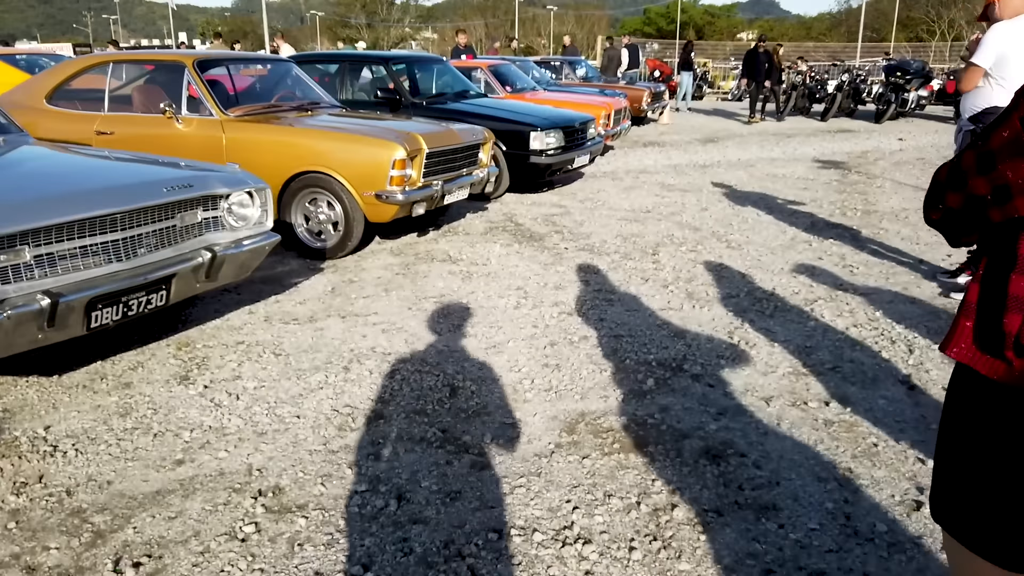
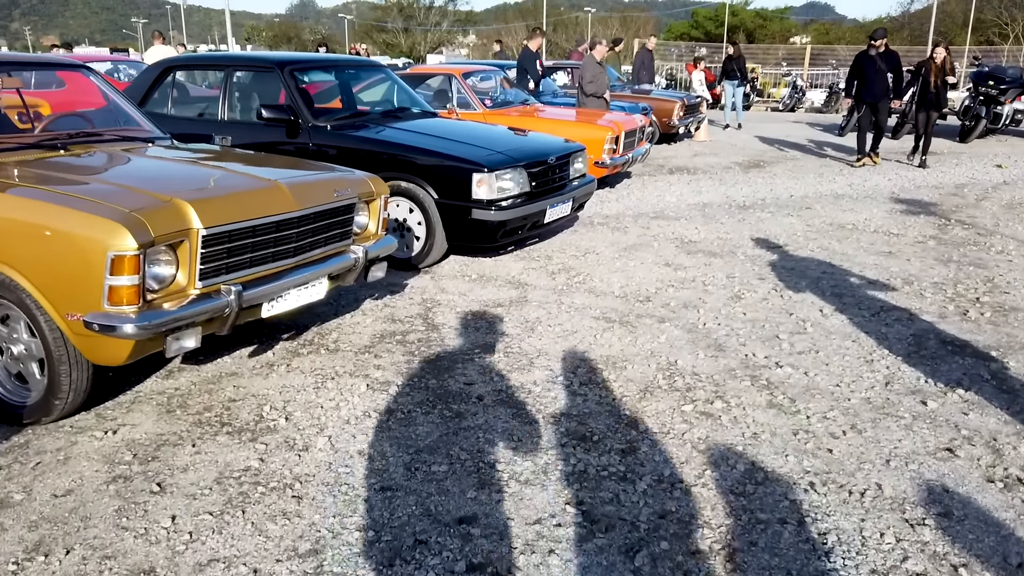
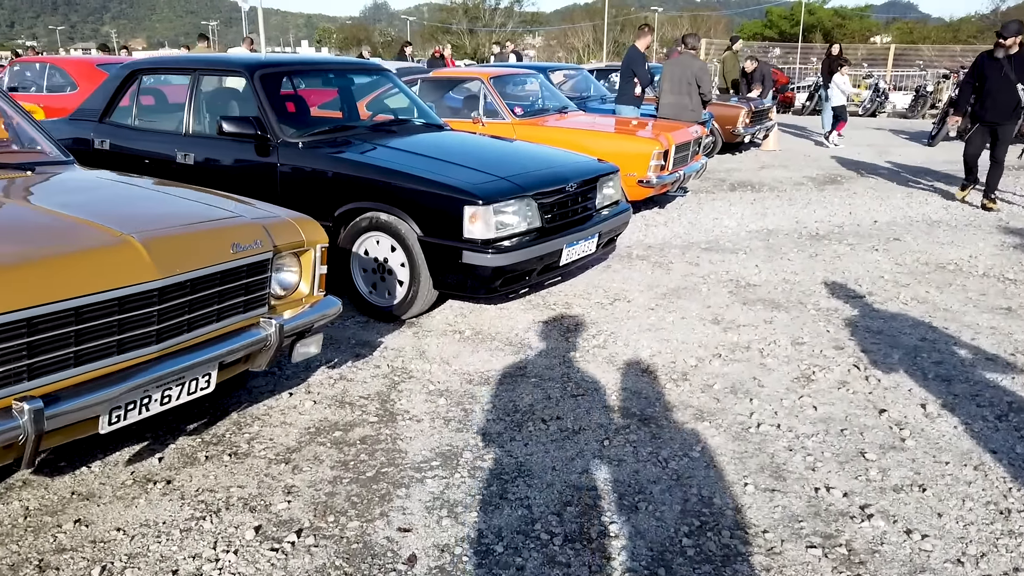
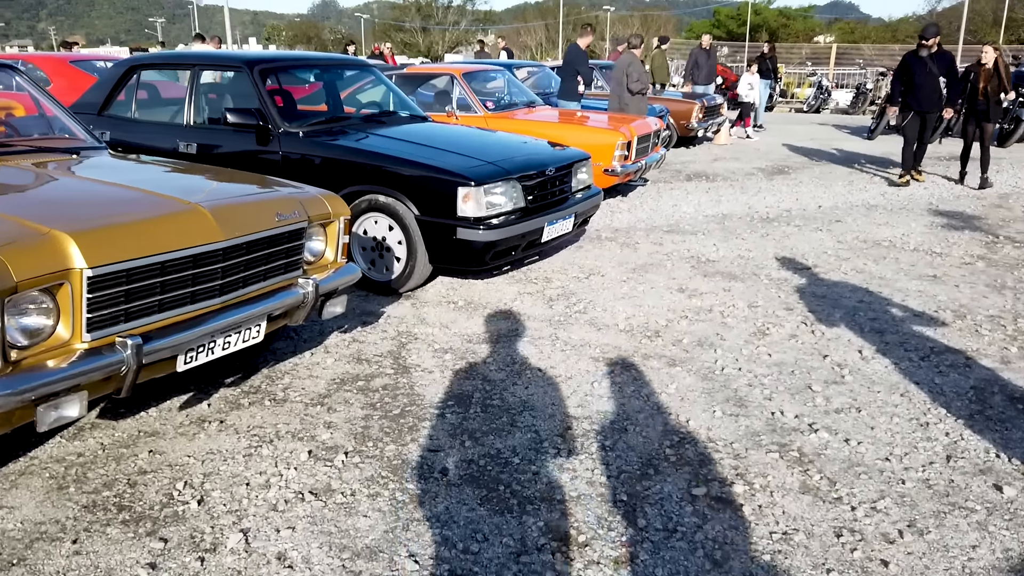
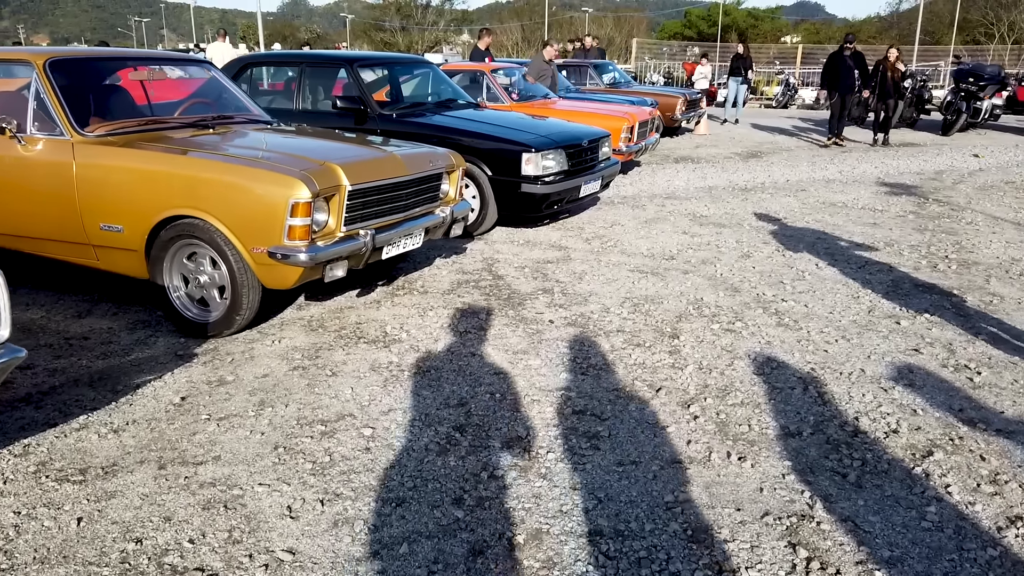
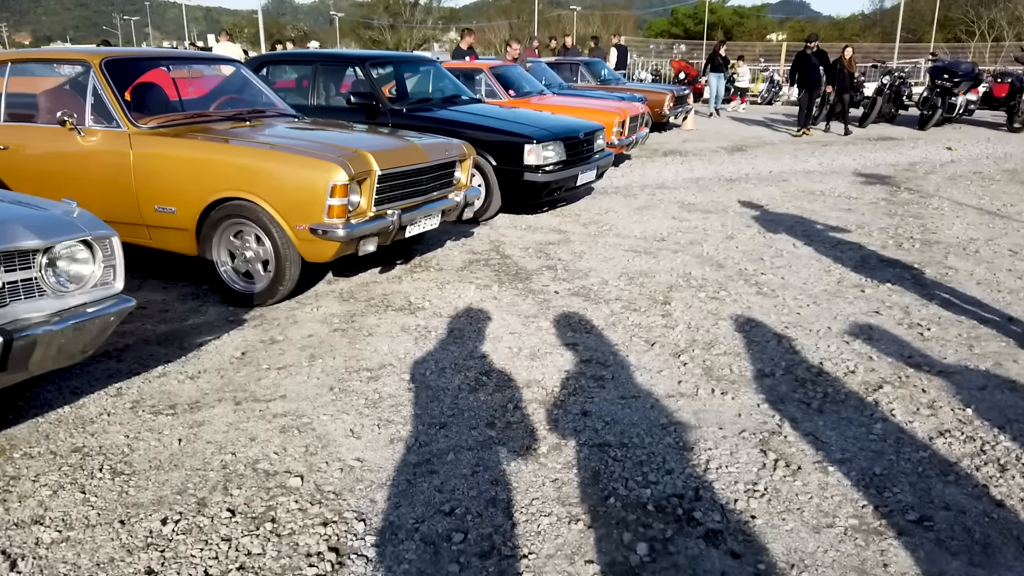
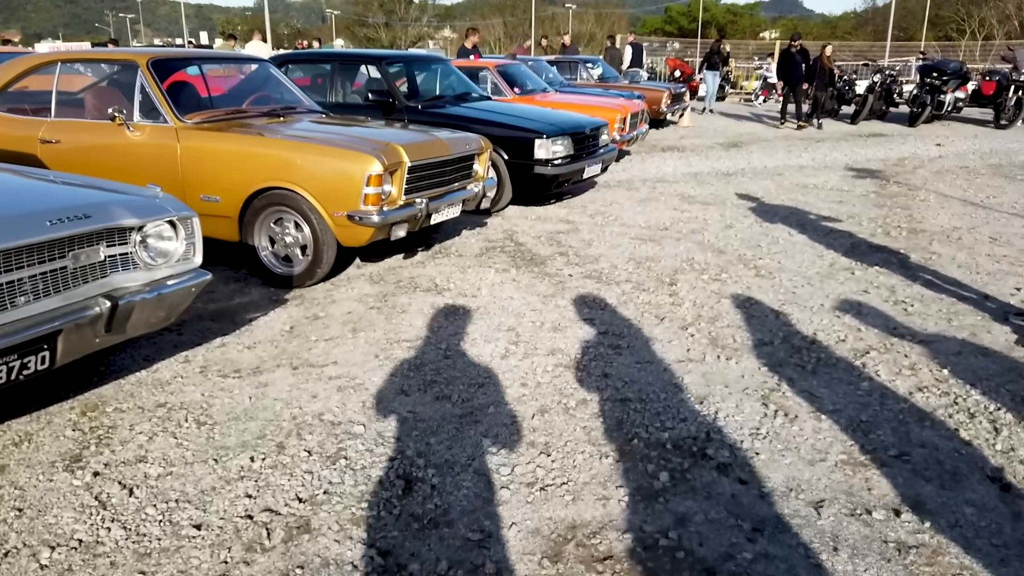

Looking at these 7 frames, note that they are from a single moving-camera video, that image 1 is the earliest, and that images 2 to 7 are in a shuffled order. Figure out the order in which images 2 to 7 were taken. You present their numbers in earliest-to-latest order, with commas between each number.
7, 6, 5, 2, 4, 3
